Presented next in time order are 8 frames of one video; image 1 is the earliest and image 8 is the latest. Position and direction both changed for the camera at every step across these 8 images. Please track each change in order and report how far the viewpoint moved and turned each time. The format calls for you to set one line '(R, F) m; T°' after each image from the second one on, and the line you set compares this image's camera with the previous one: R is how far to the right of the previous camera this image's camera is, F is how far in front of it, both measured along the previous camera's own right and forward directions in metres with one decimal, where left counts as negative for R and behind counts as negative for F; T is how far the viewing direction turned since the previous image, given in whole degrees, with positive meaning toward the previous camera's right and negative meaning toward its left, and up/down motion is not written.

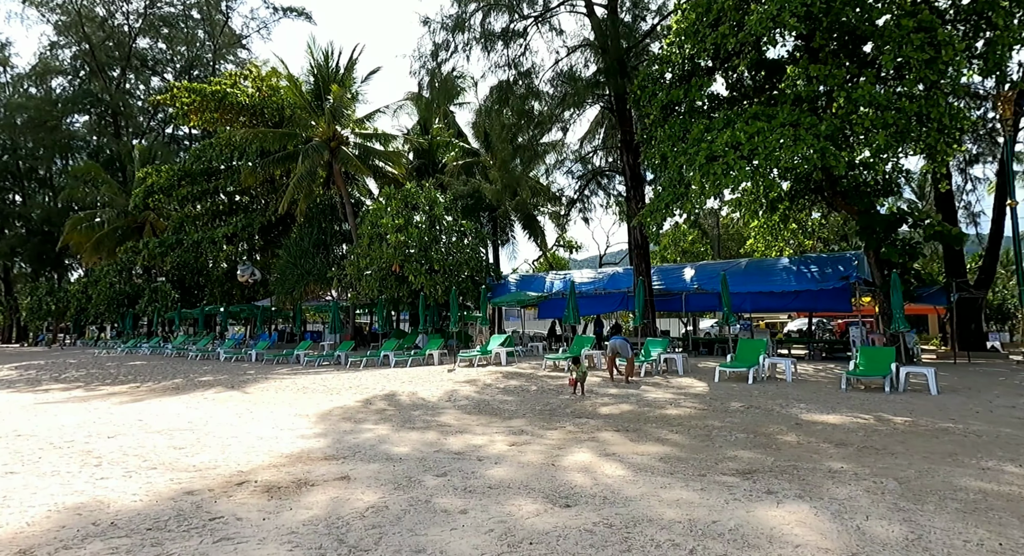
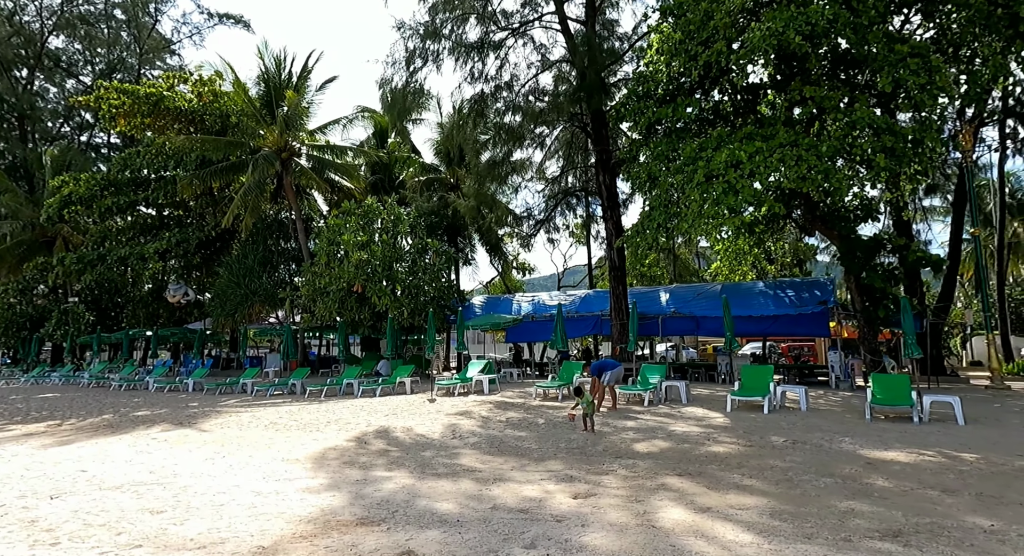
(-1.0, +0.8) m; +6°
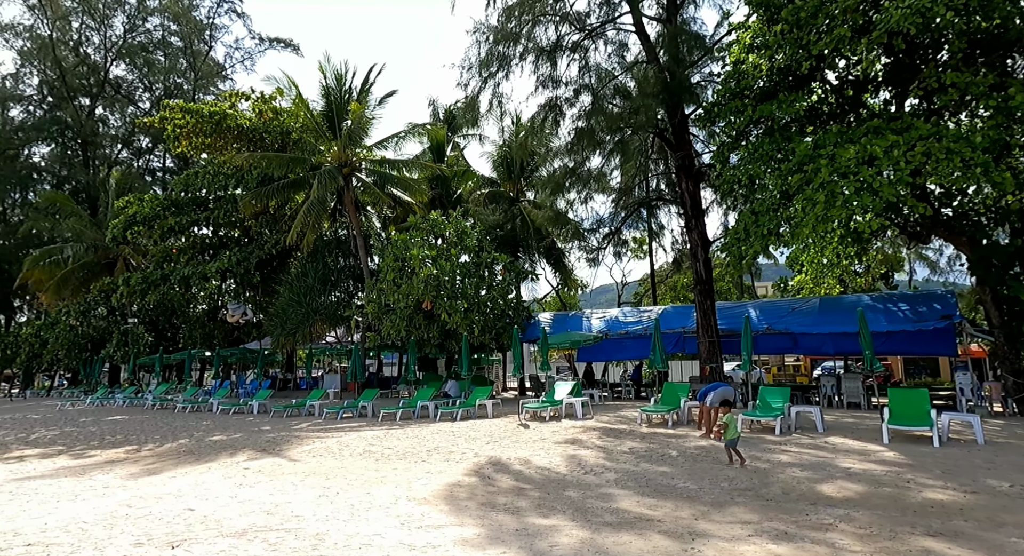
(-1.1, +0.8) m; -3°
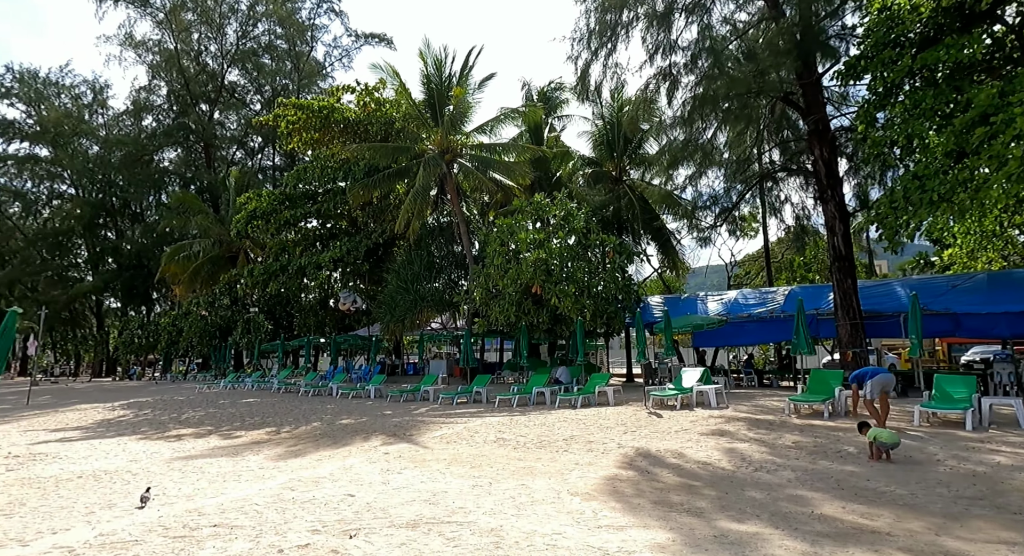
(-0.7, +0.5) m; -8°
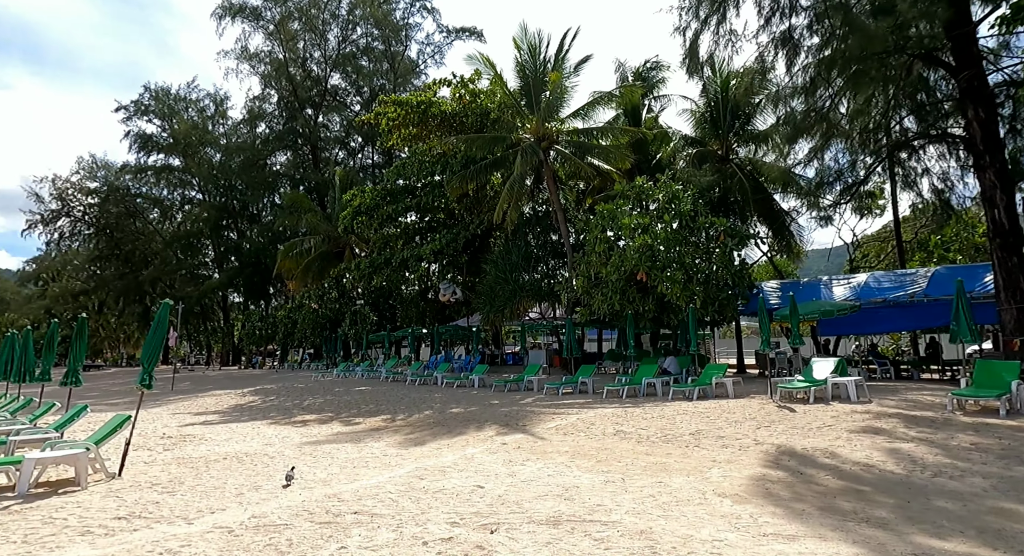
(-0.3, +0.3) m; -9°
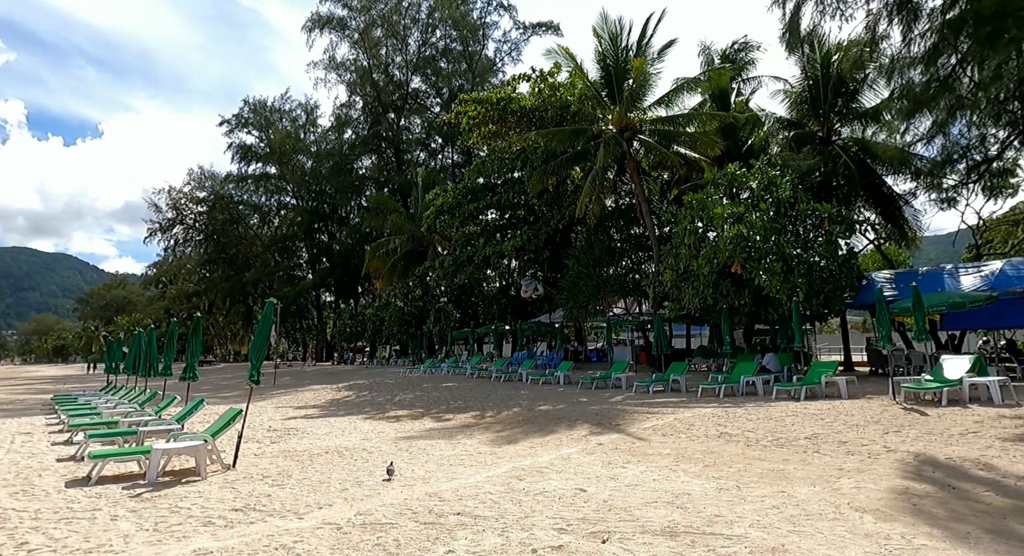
(-0.2, +0.2) m; -8°
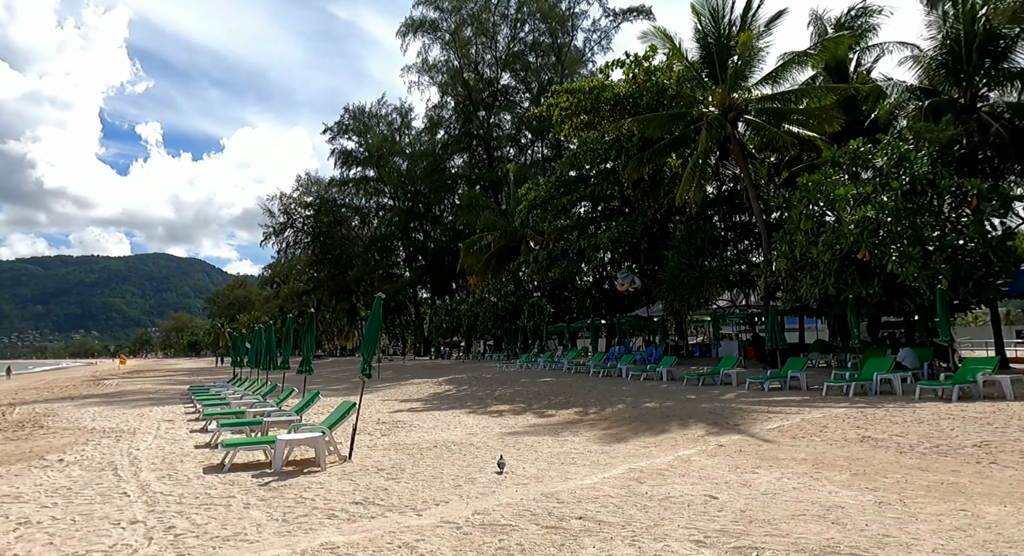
(-0.3, +0.3) m; -9°
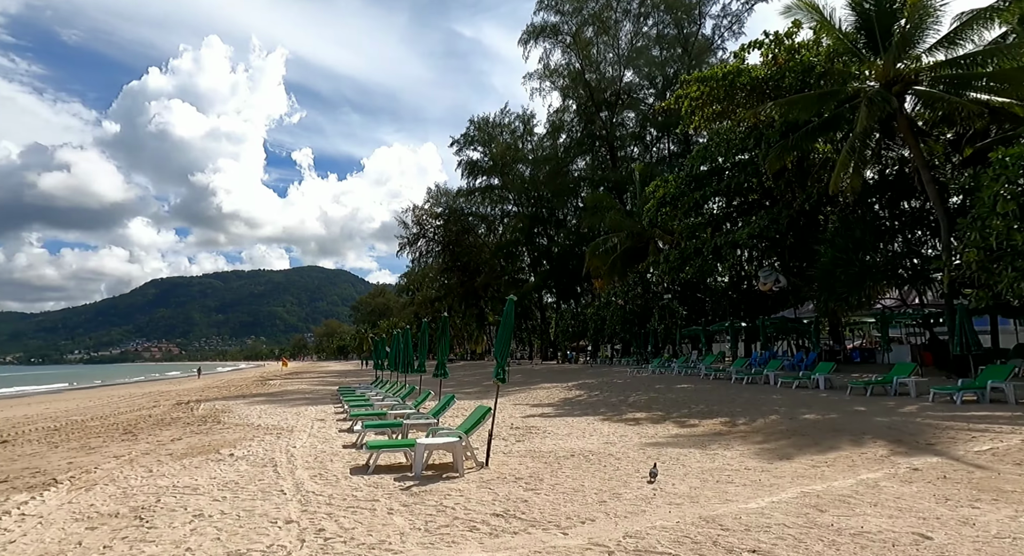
(-0.2, +0.5) m; -12°
